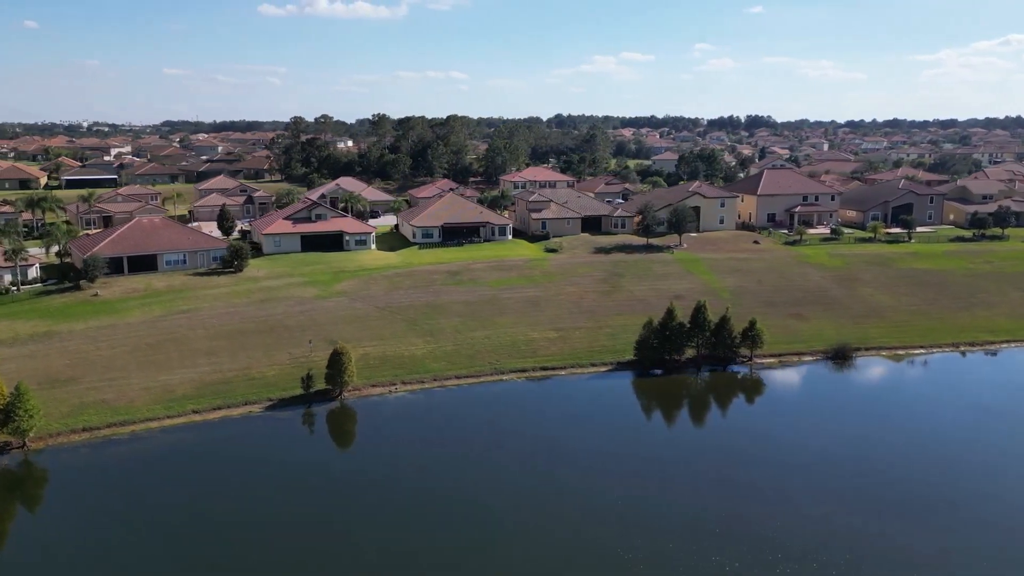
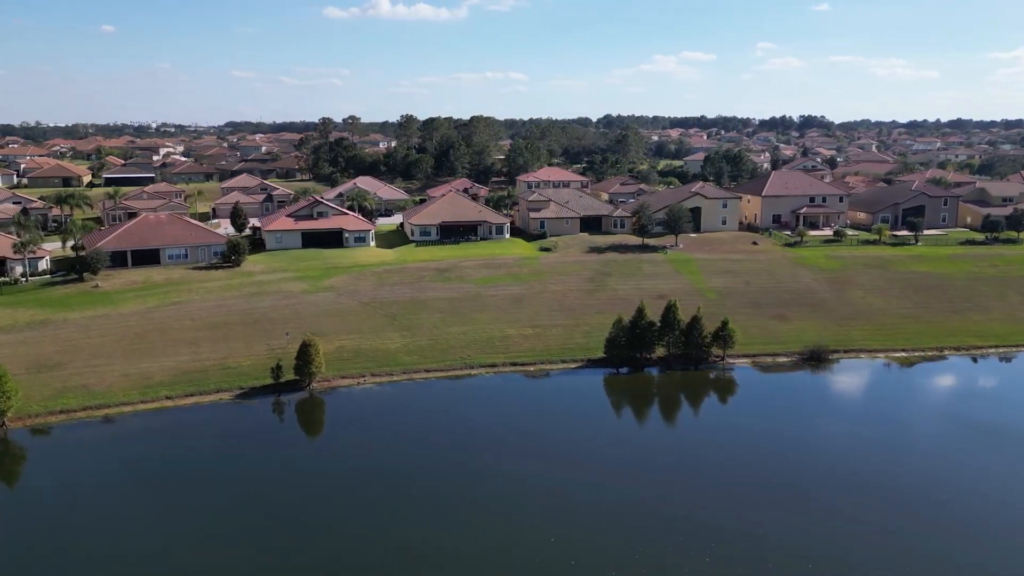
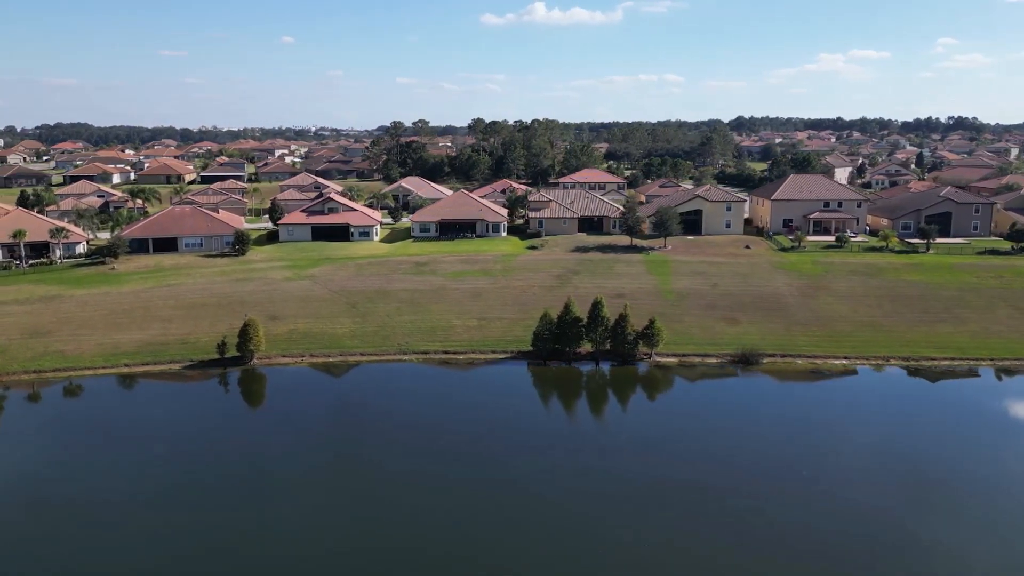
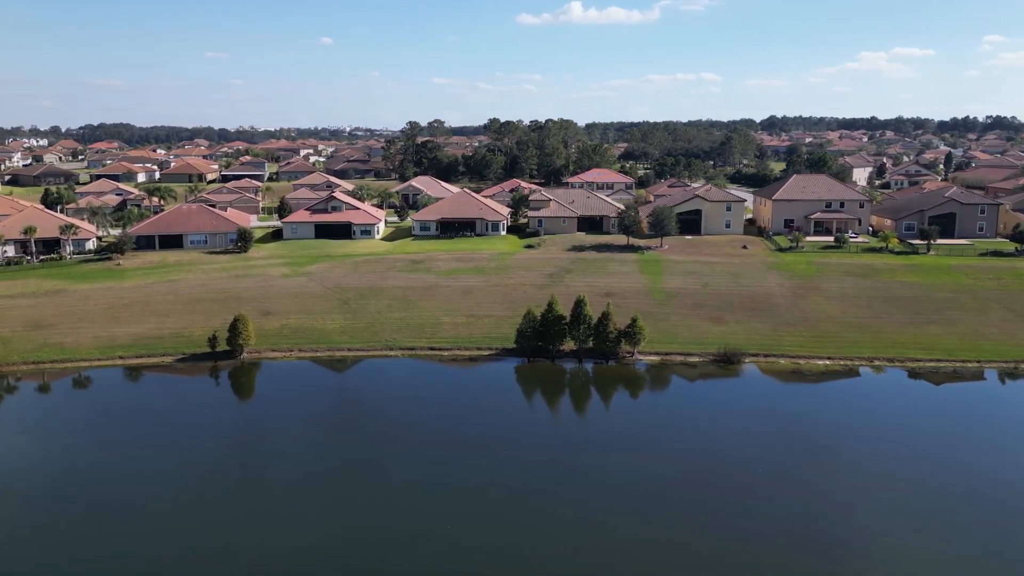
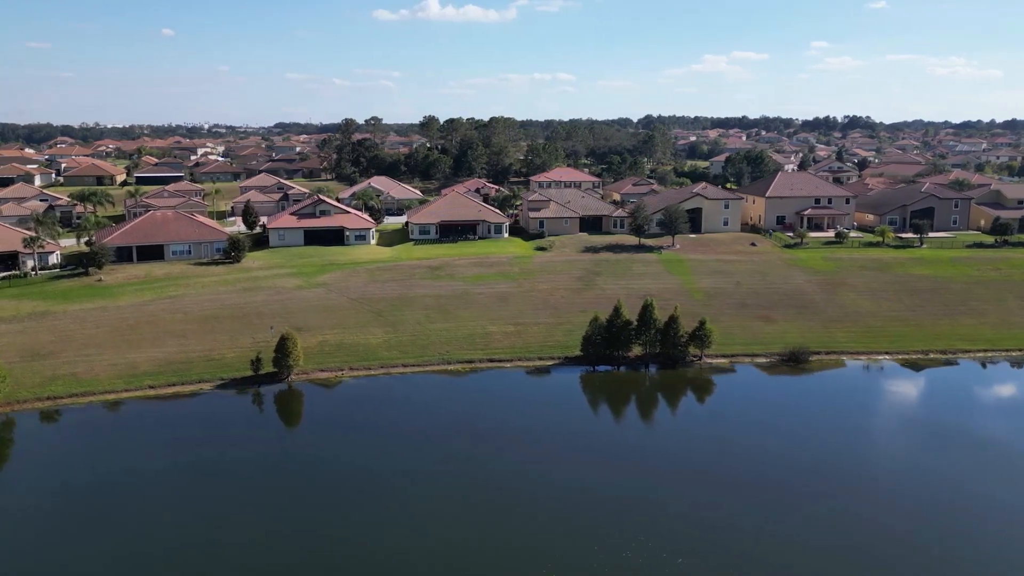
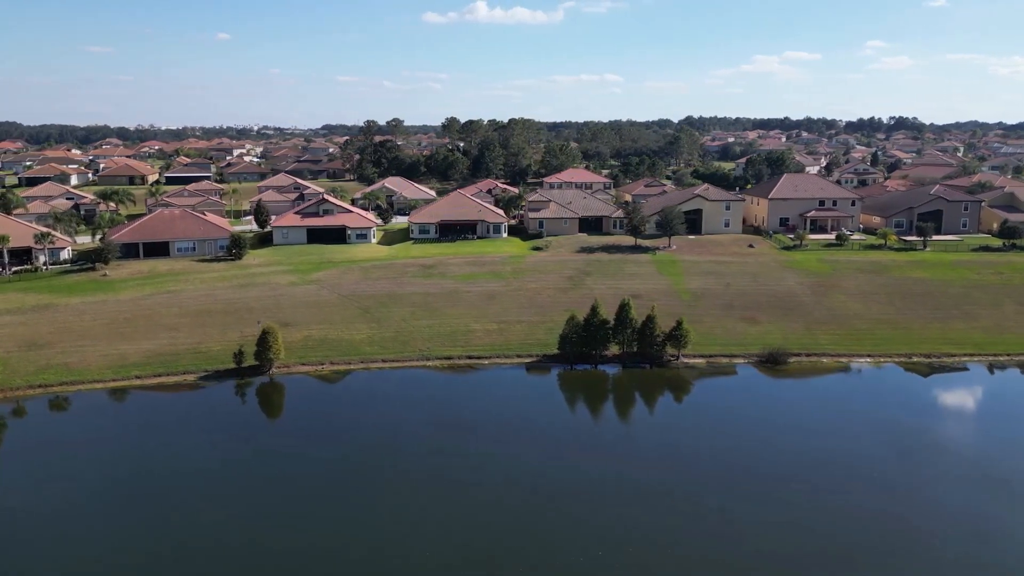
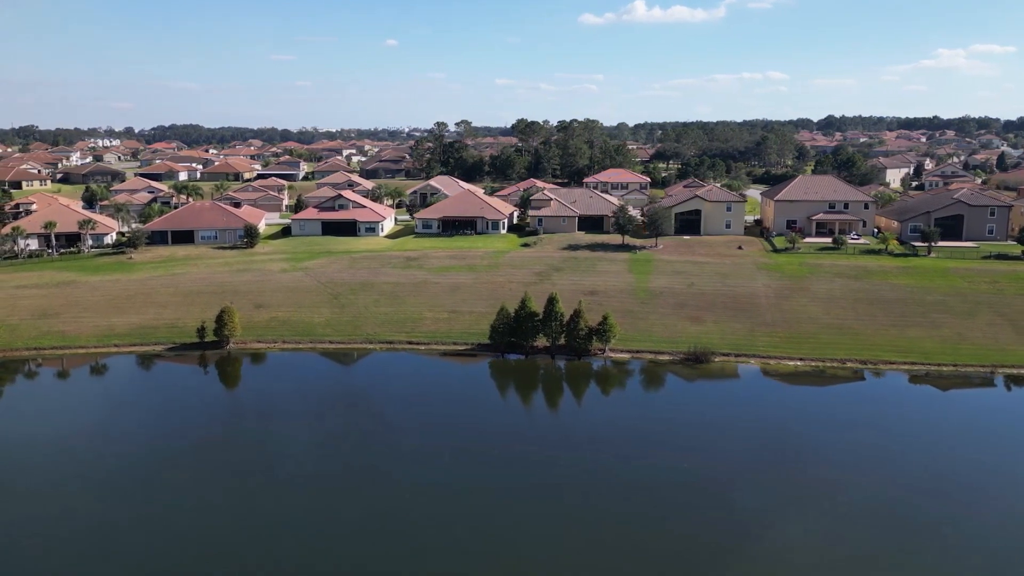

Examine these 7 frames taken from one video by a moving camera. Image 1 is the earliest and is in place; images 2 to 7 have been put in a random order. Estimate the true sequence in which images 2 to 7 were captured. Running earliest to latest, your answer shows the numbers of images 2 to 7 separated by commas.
2, 5, 6, 3, 4, 7
